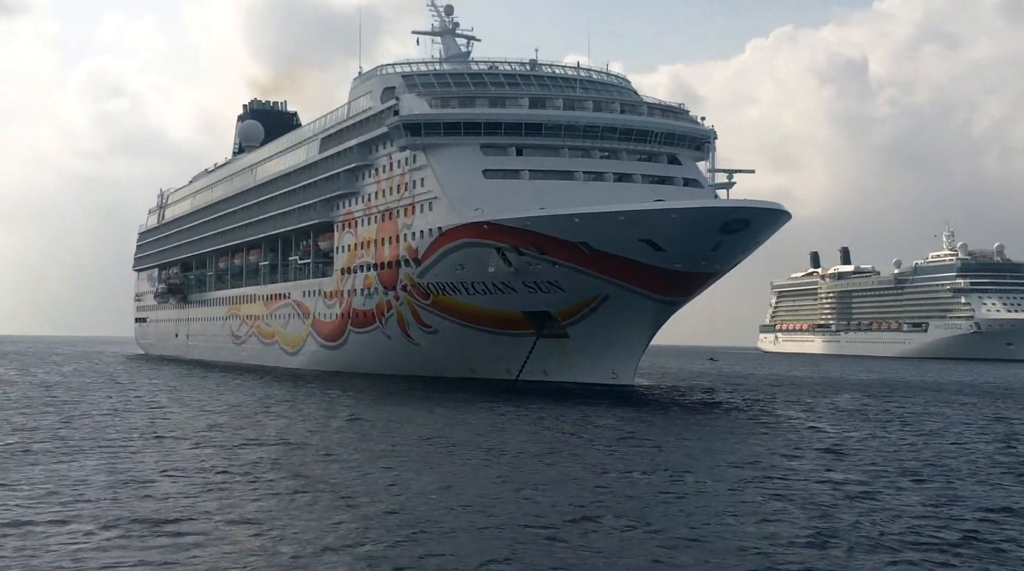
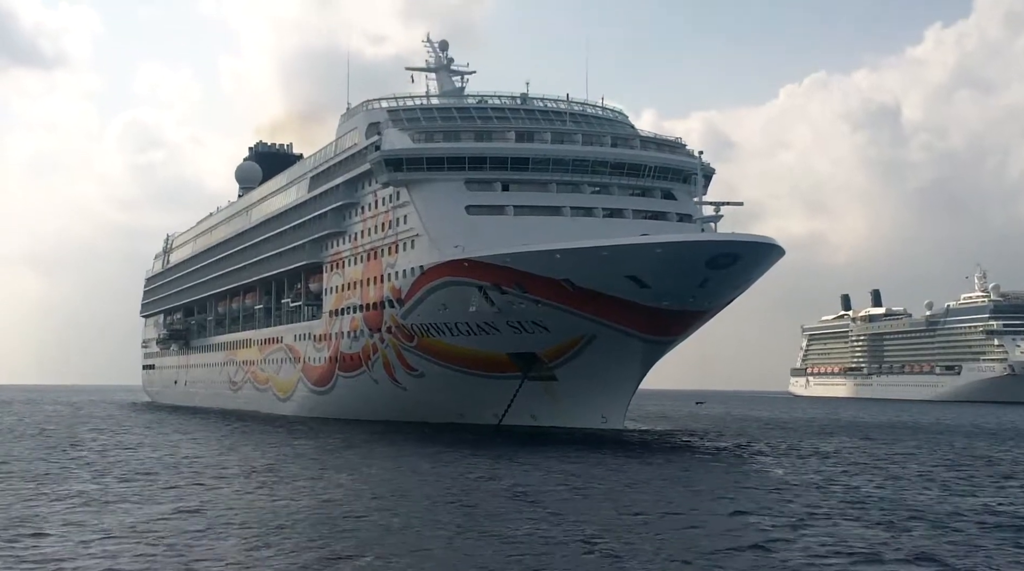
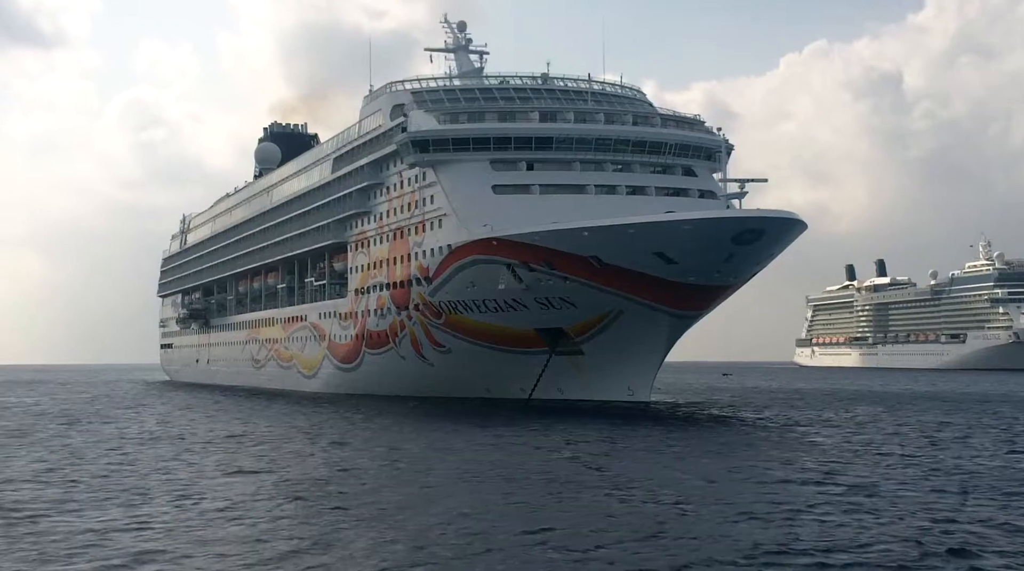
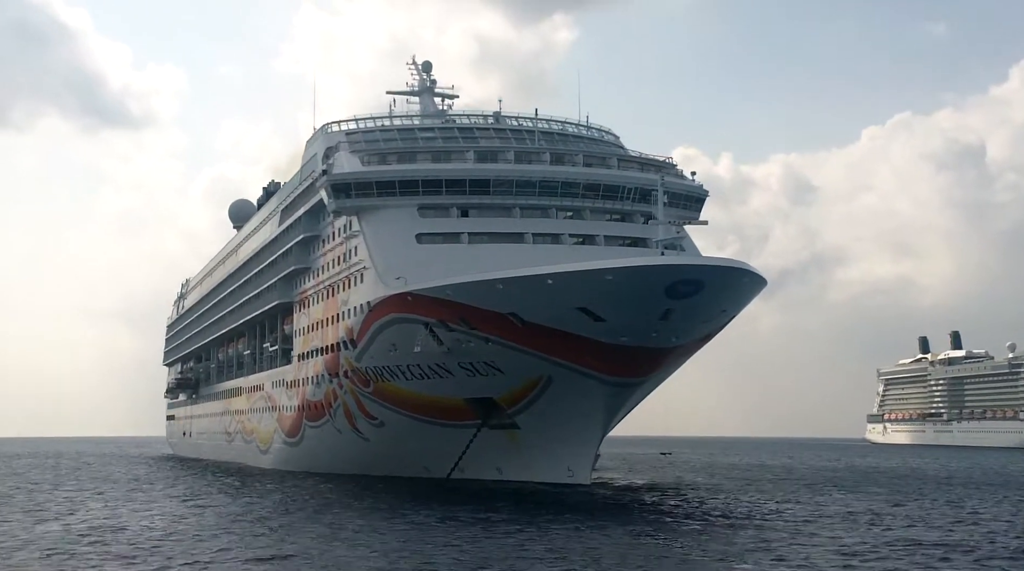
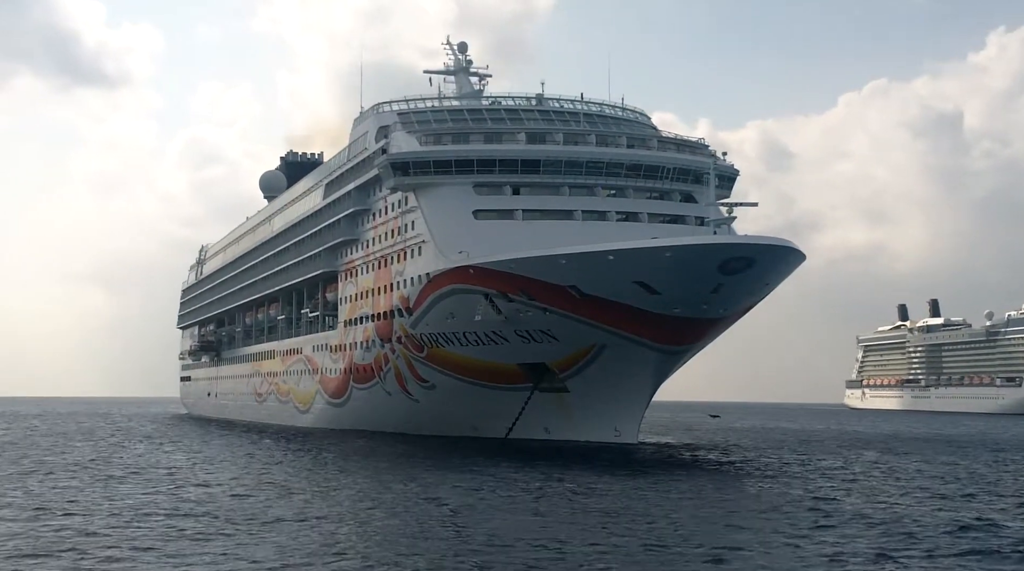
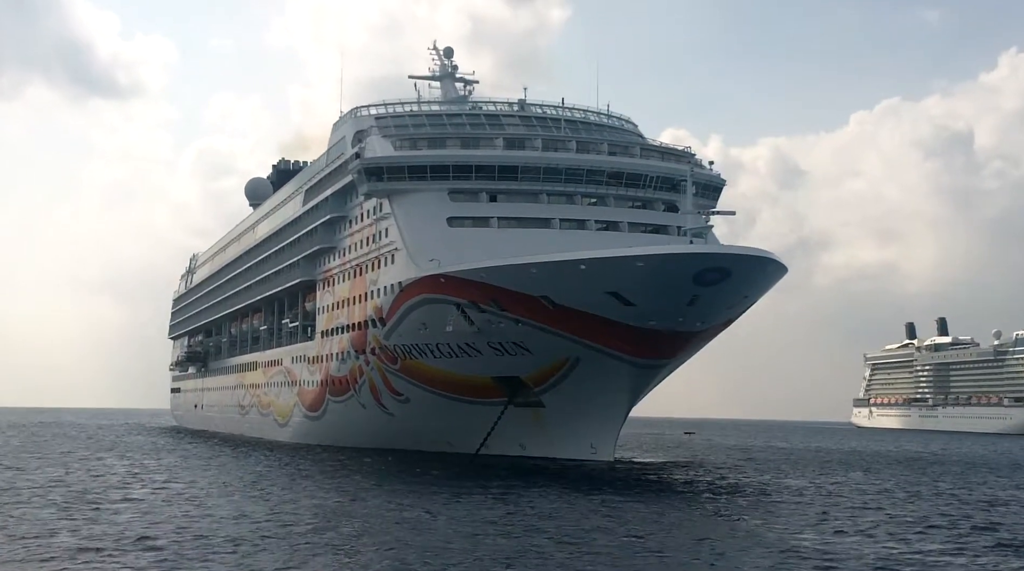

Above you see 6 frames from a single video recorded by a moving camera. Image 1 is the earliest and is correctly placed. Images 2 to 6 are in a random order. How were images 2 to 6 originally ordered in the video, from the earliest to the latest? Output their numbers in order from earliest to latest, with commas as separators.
3, 2, 5, 6, 4
